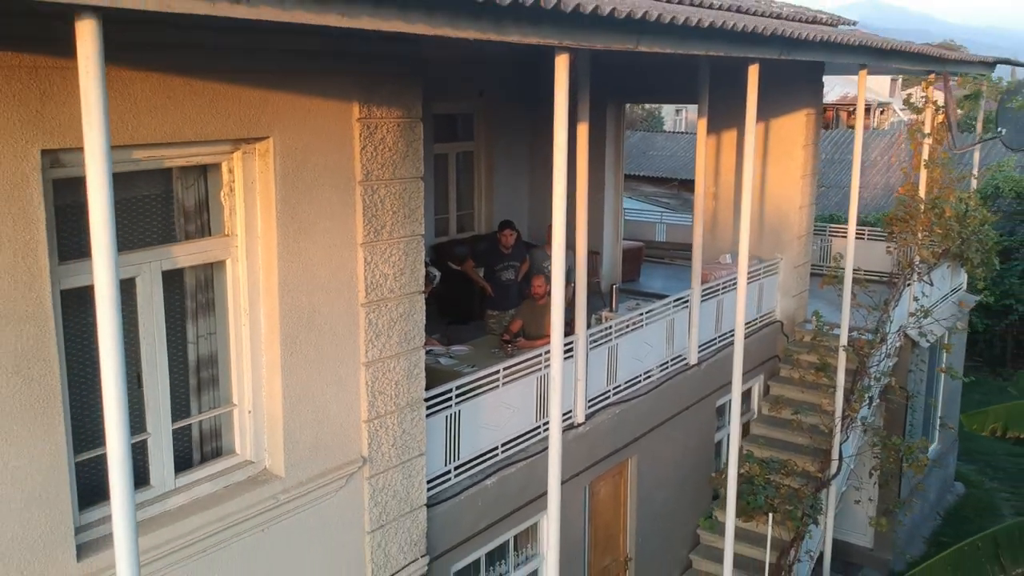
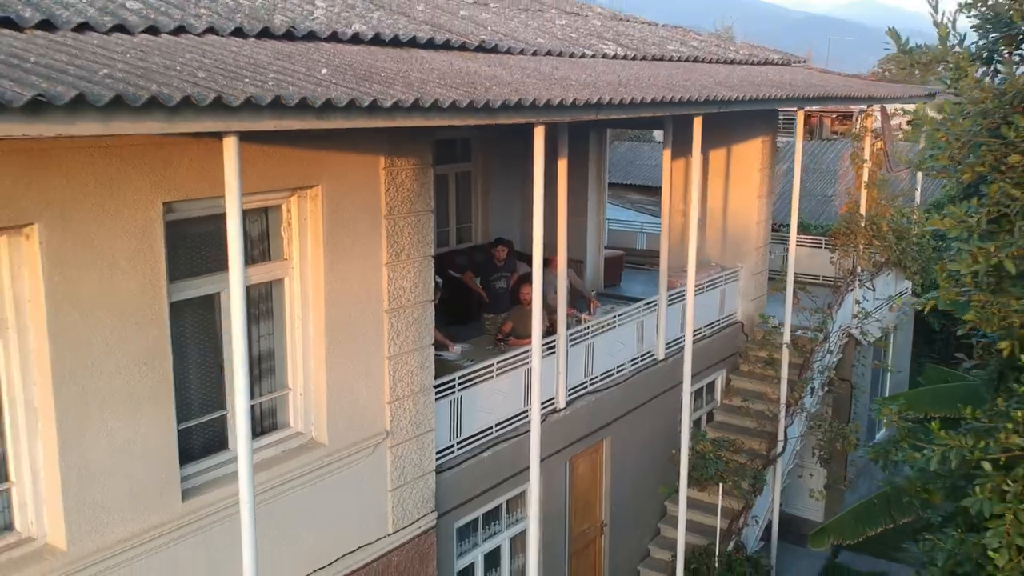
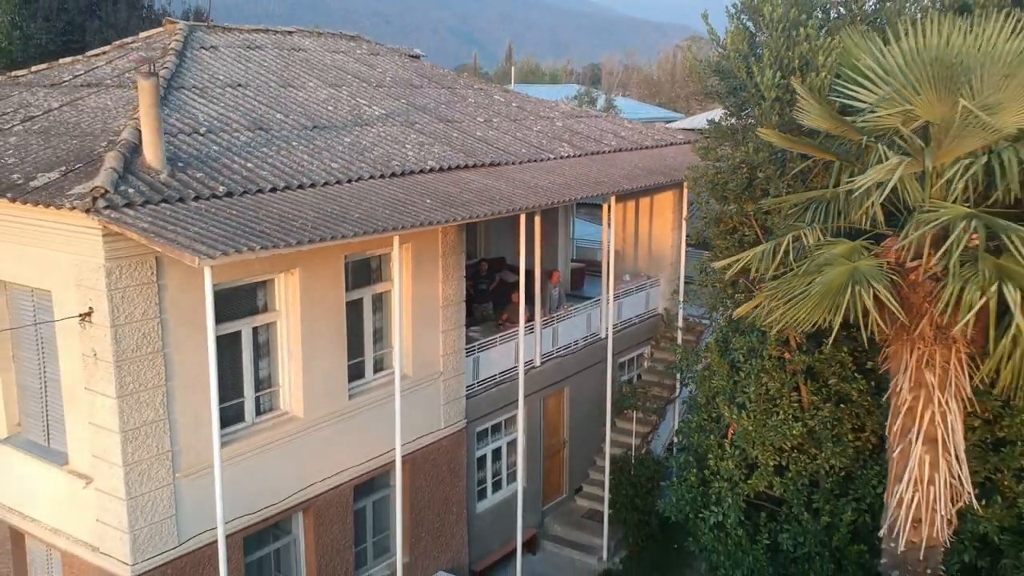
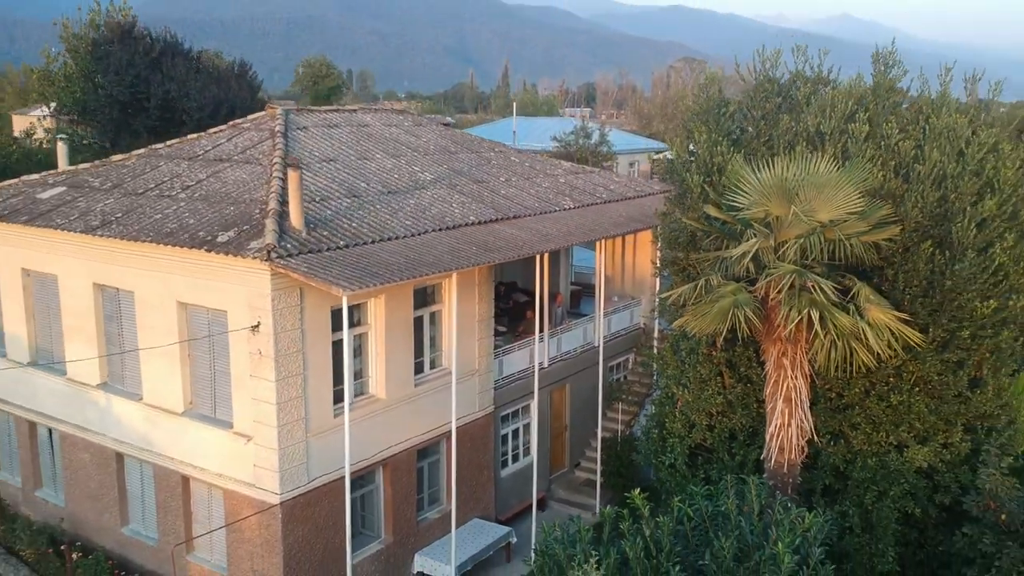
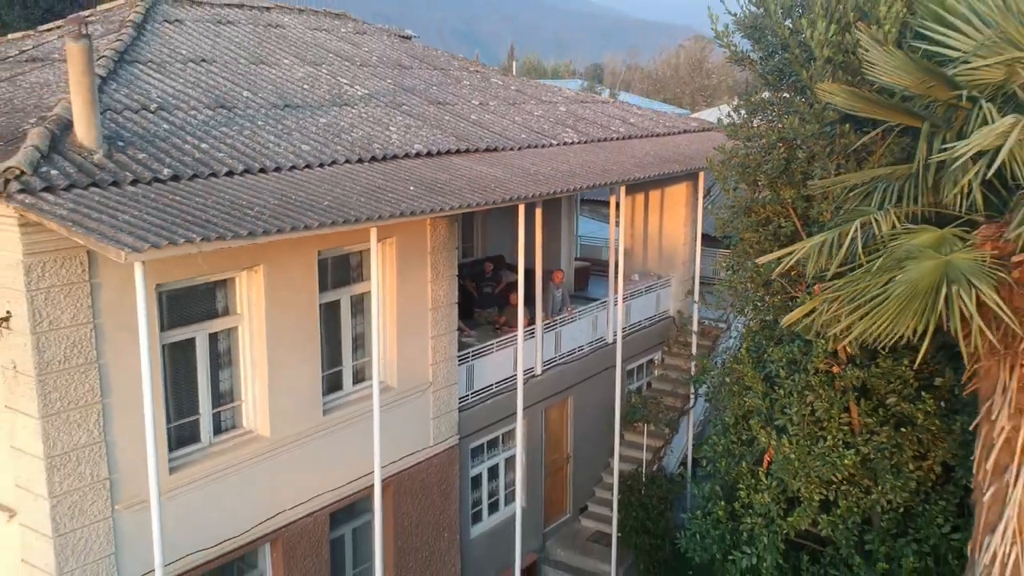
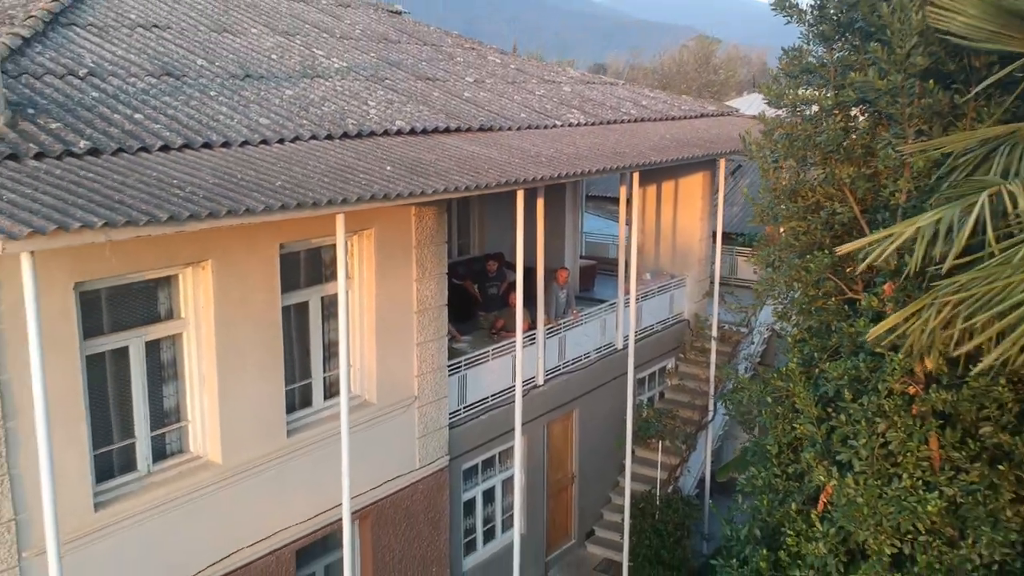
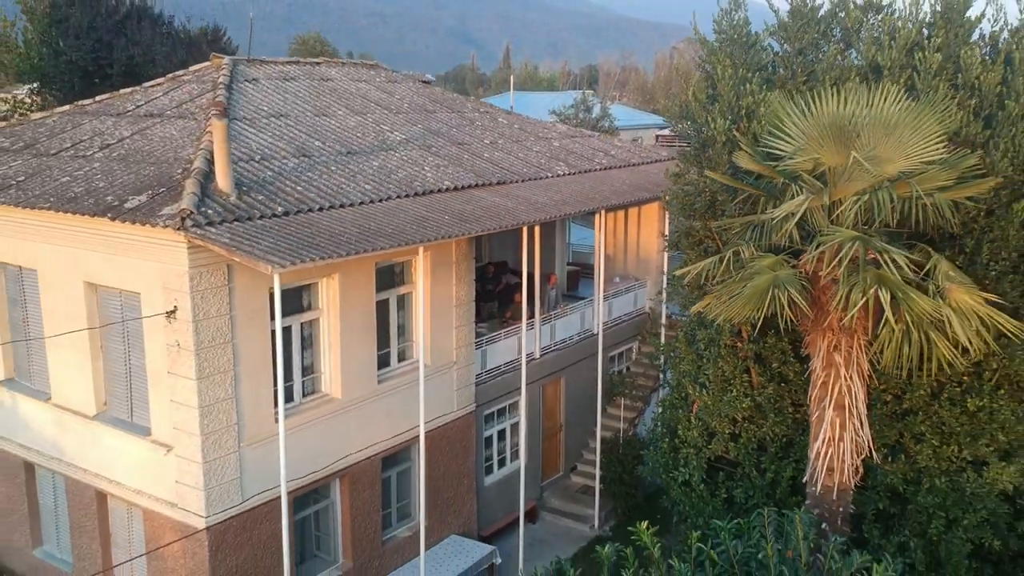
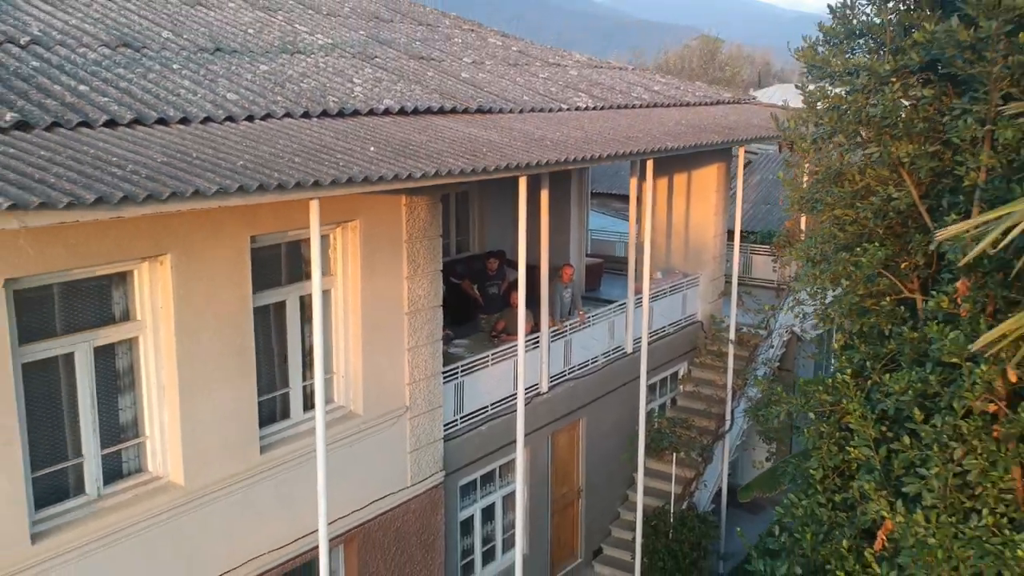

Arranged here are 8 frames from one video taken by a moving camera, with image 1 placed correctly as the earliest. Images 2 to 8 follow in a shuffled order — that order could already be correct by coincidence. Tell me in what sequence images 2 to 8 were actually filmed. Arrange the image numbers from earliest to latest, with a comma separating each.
2, 8, 6, 5, 3, 7, 4
